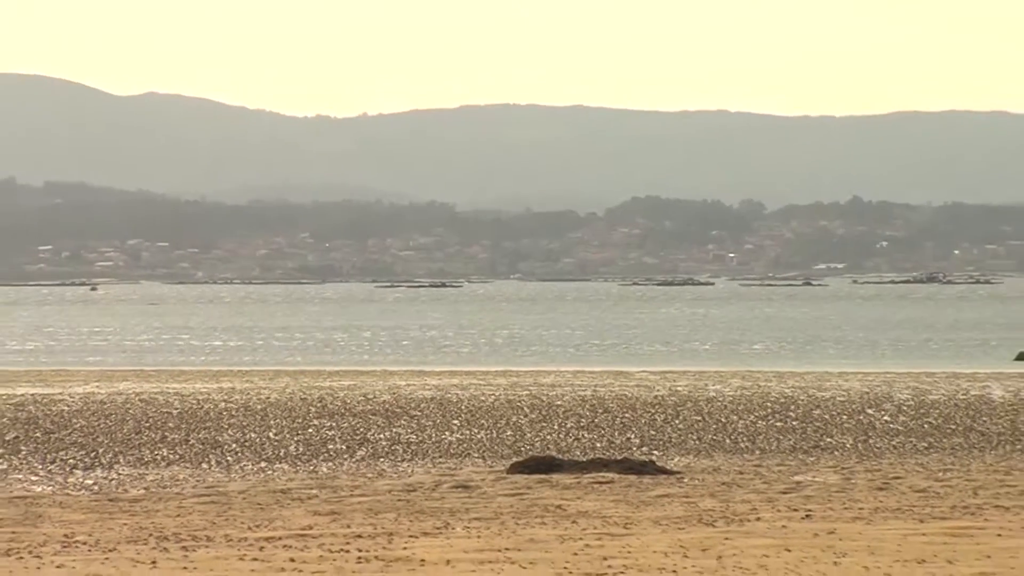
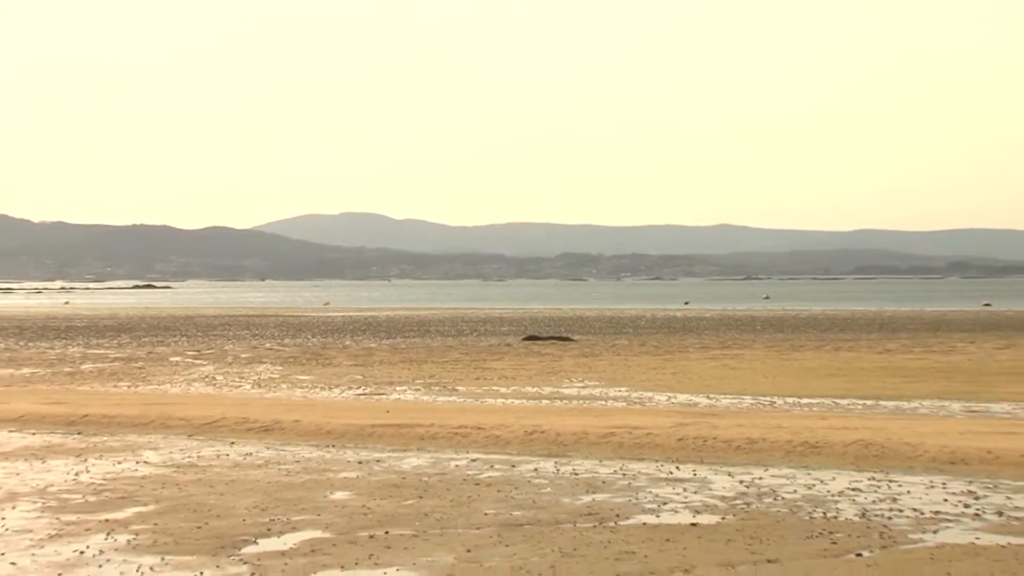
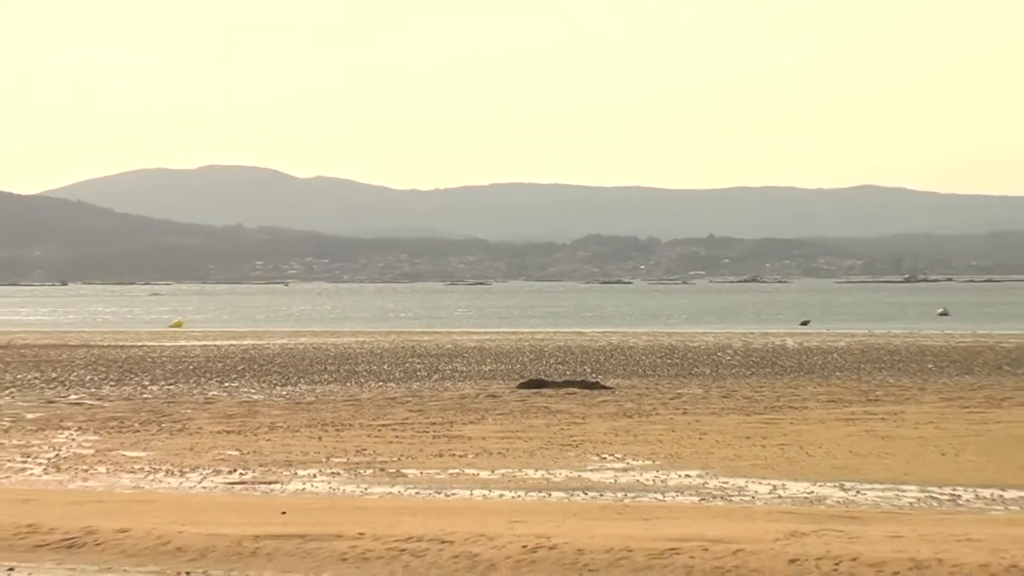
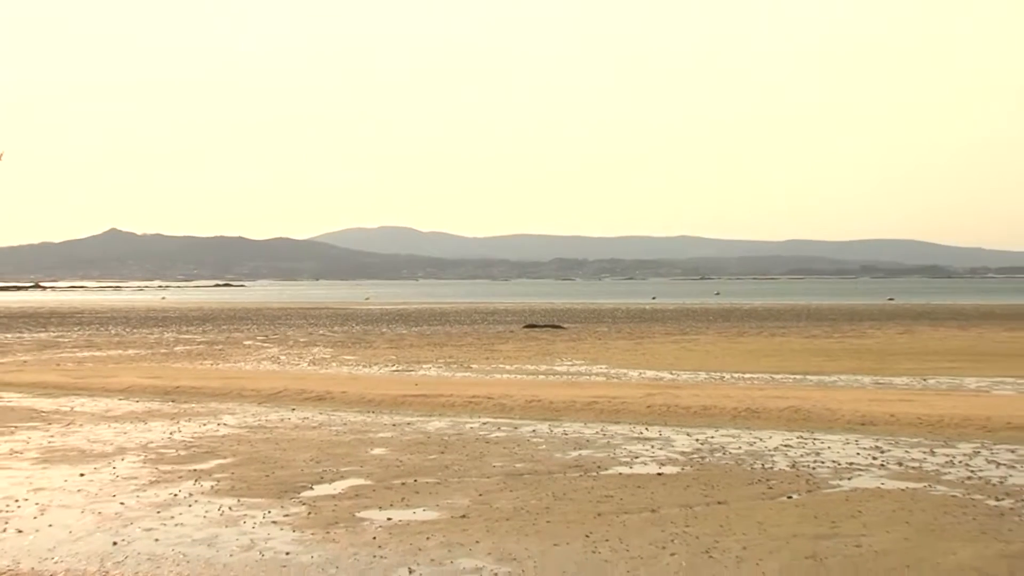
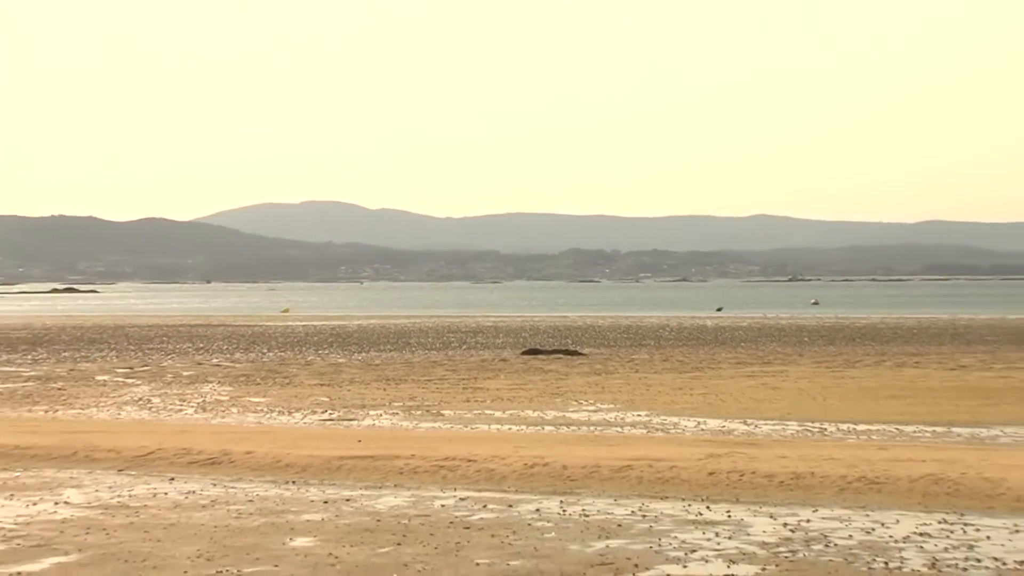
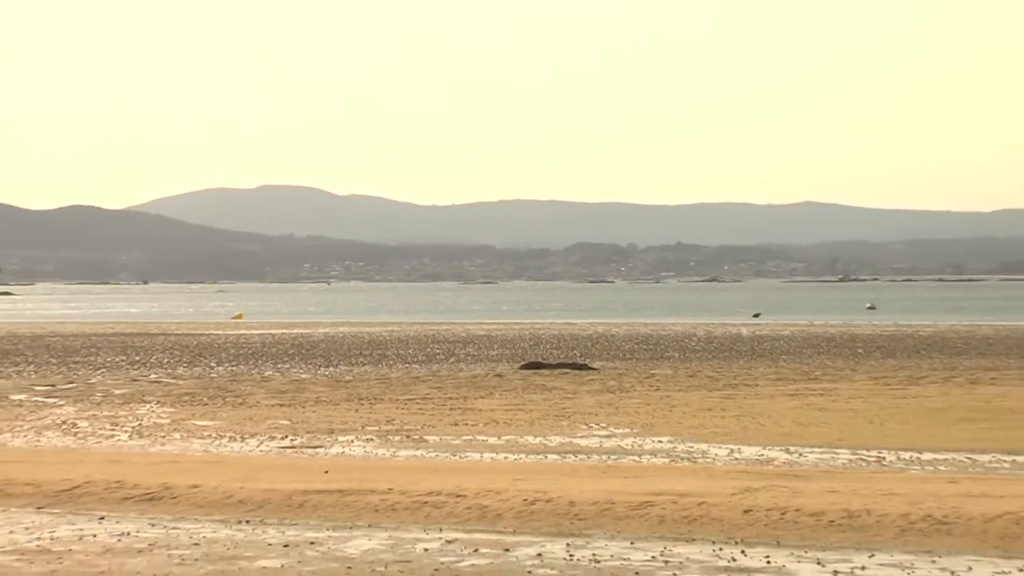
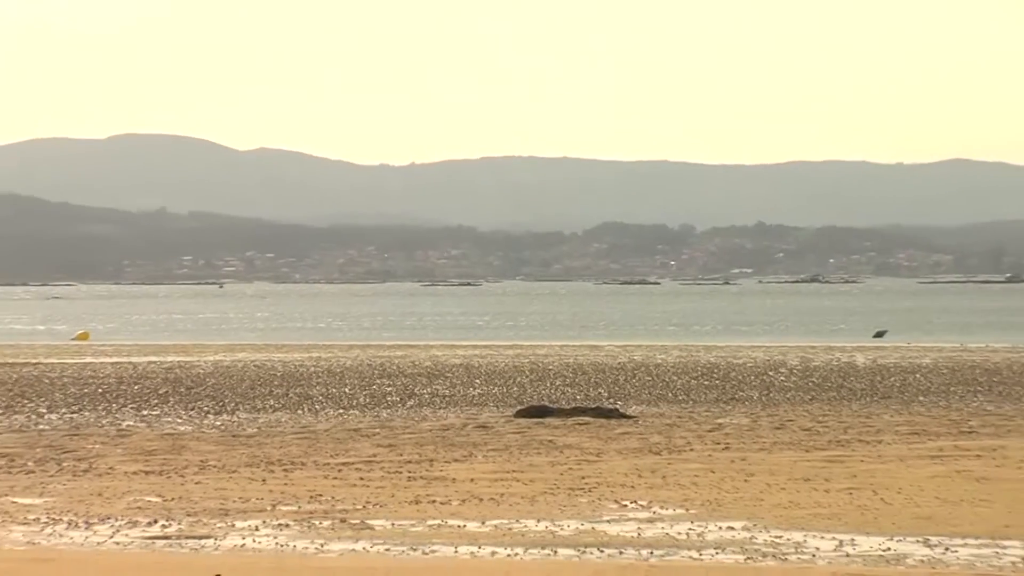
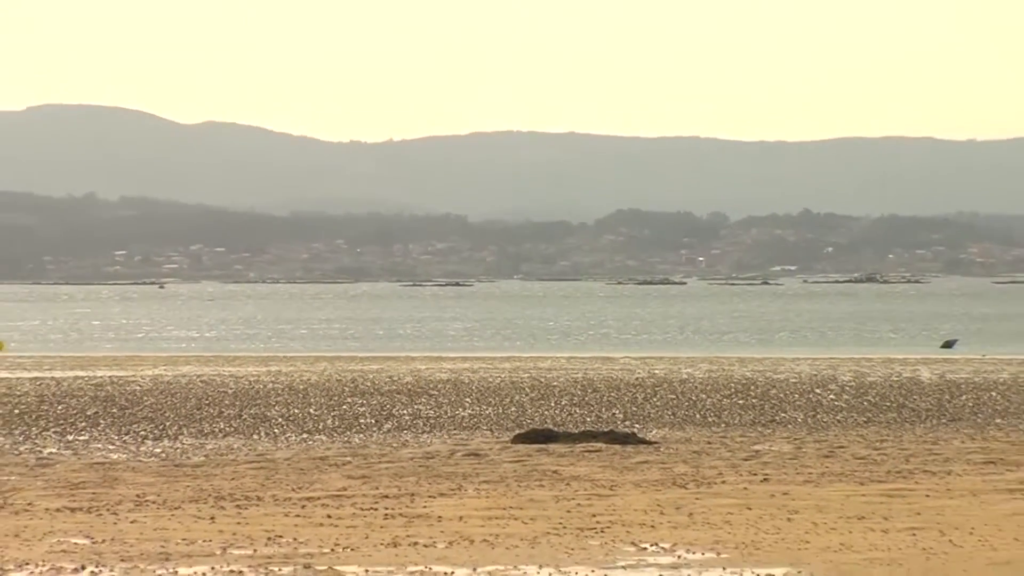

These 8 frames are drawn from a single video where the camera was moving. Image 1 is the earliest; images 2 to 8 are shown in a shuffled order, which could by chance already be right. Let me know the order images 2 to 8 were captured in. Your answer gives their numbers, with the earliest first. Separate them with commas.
8, 7, 3, 6, 5, 2, 4
